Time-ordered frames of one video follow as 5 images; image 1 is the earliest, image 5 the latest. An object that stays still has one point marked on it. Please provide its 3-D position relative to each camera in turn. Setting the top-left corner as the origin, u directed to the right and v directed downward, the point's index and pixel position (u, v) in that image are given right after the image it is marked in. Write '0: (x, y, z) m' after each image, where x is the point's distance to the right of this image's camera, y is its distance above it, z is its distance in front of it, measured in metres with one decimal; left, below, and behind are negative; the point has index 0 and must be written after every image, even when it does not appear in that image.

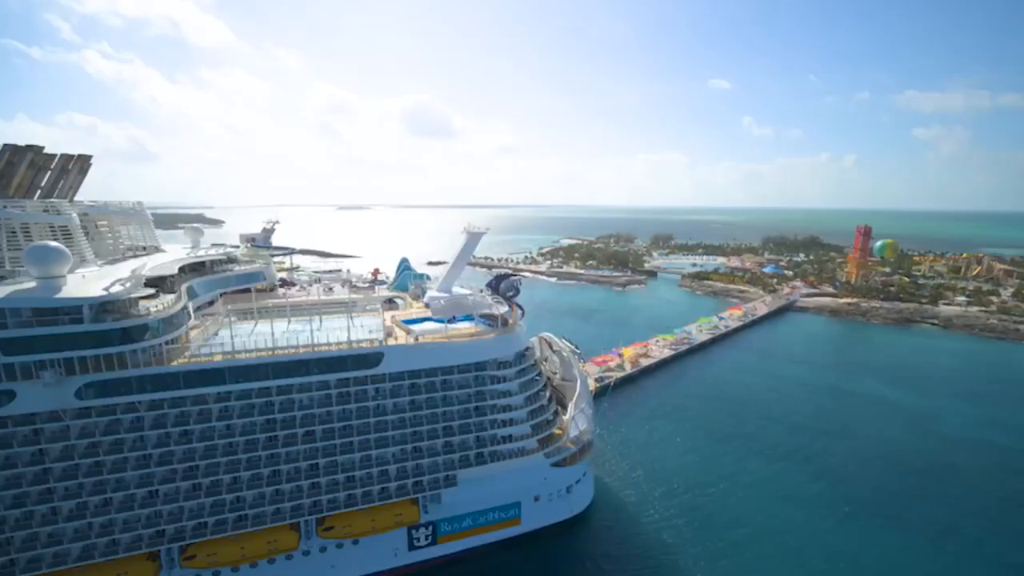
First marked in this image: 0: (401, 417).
0: (-4.0, -4.7, +17.6) m
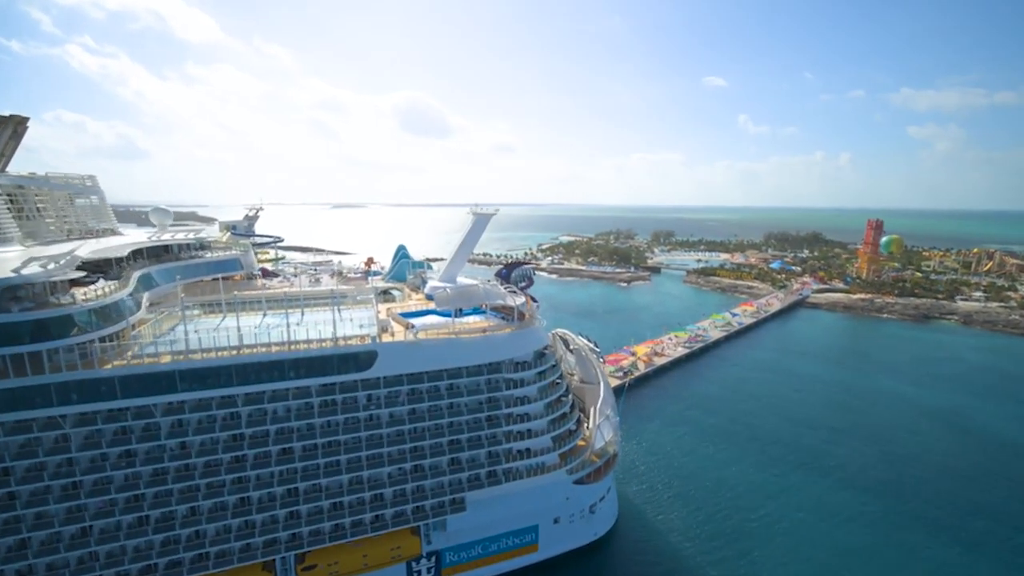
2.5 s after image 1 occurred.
0: (-3.4, -4.2, +14.6) m
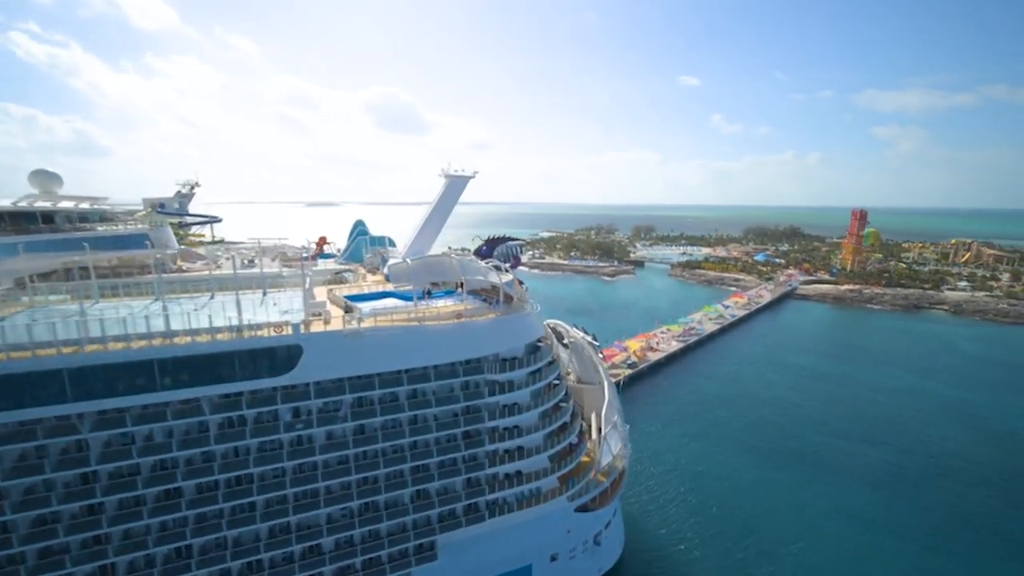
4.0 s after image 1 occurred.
0: (-3.7, -3.6, +10.4) m
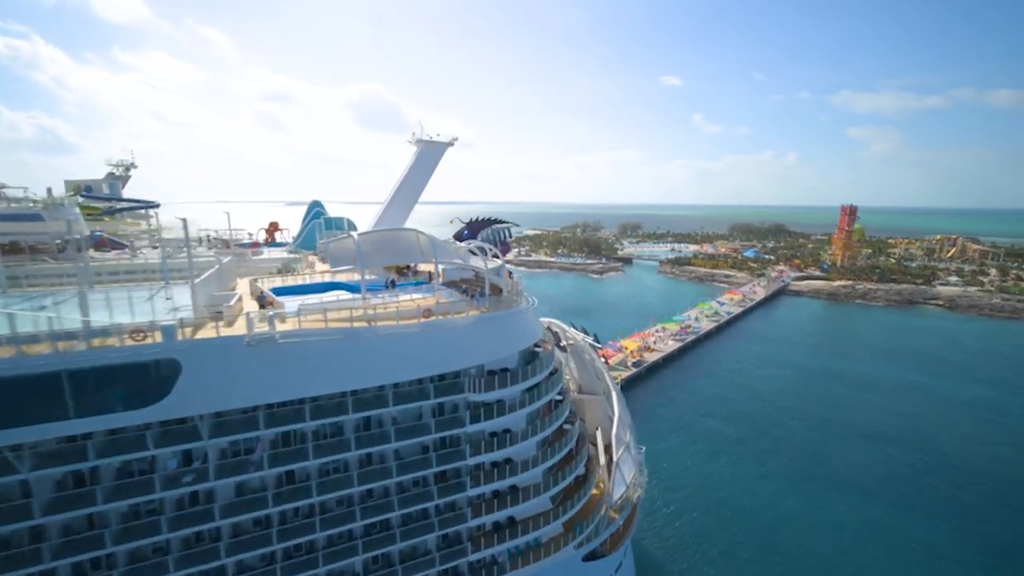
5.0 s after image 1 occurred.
0: (-3.8, -3.4, +7.2) m
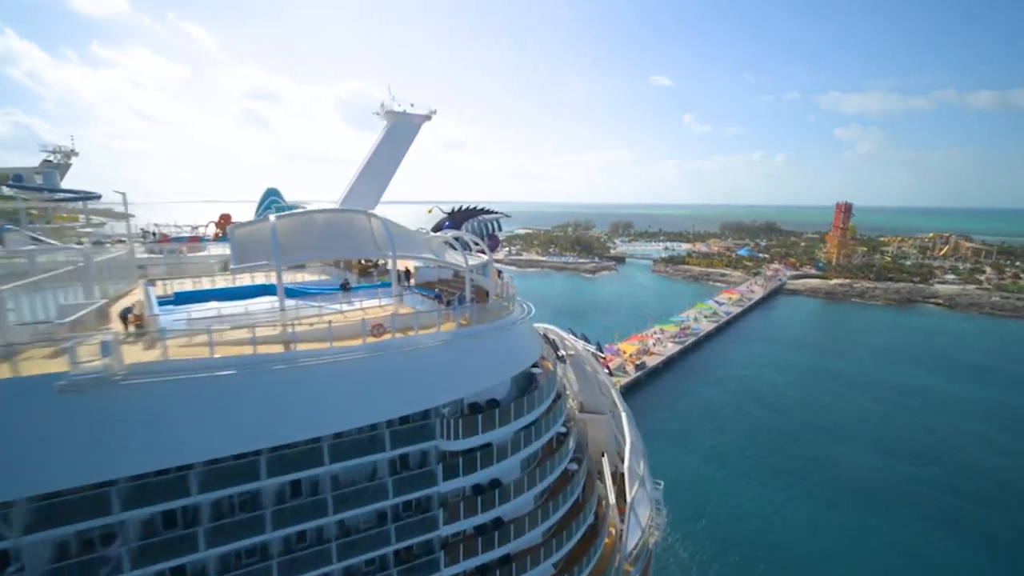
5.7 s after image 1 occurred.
0: (-3.9, -3.5, +4.8) m
